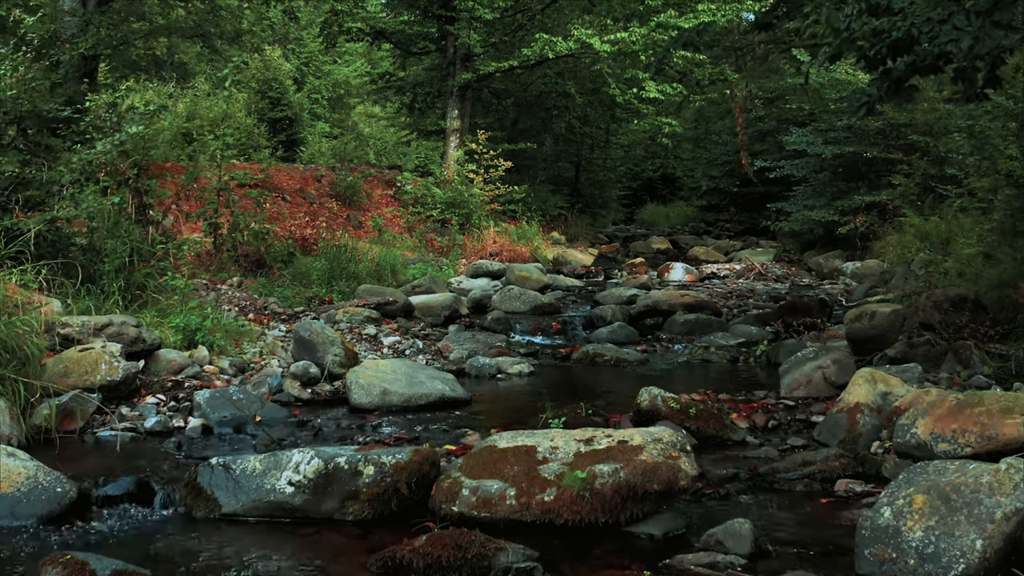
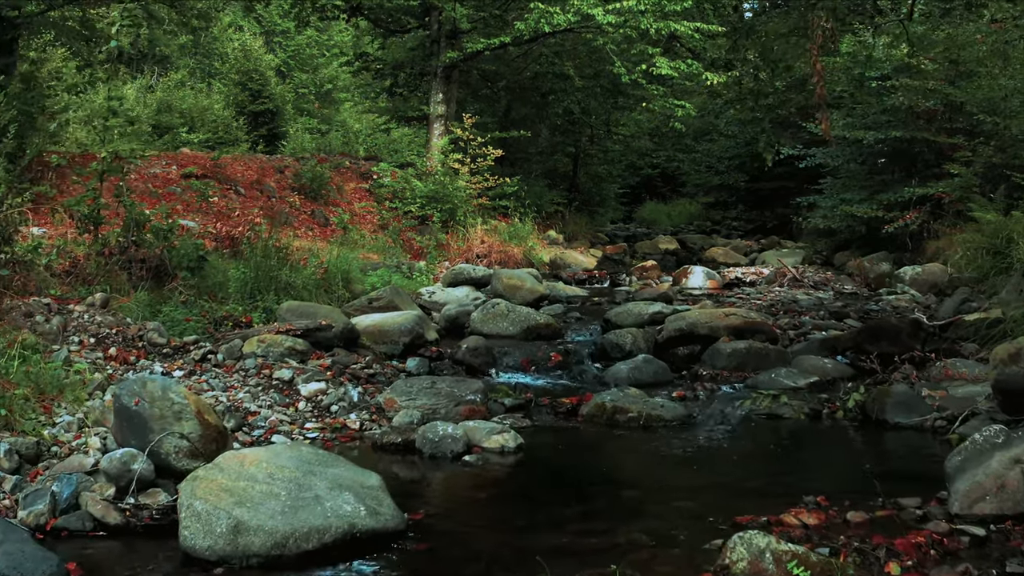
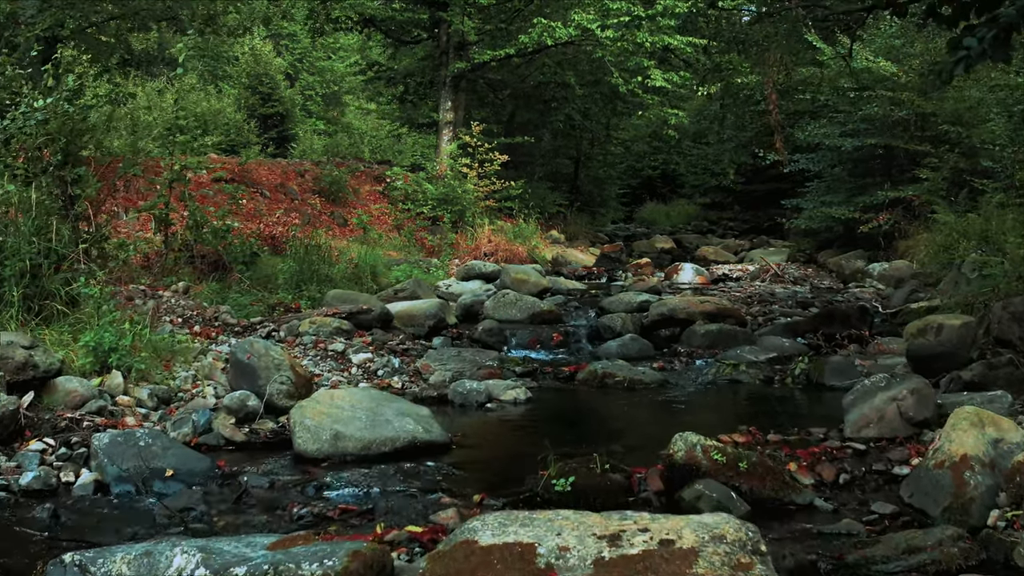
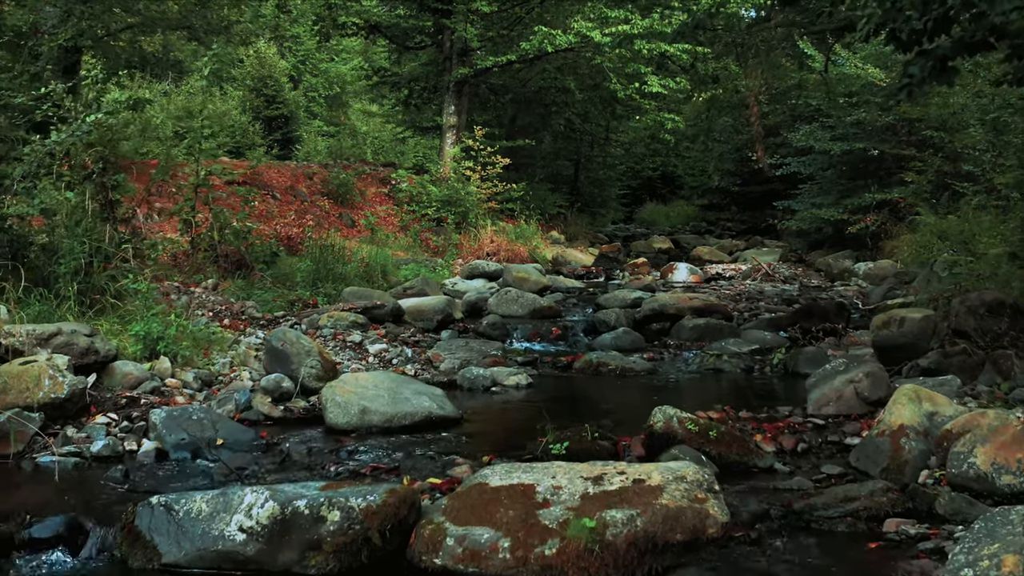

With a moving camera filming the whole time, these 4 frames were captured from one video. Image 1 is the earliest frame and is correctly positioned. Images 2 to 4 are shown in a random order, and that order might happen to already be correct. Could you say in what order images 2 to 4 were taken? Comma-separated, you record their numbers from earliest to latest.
4, 3, 2
